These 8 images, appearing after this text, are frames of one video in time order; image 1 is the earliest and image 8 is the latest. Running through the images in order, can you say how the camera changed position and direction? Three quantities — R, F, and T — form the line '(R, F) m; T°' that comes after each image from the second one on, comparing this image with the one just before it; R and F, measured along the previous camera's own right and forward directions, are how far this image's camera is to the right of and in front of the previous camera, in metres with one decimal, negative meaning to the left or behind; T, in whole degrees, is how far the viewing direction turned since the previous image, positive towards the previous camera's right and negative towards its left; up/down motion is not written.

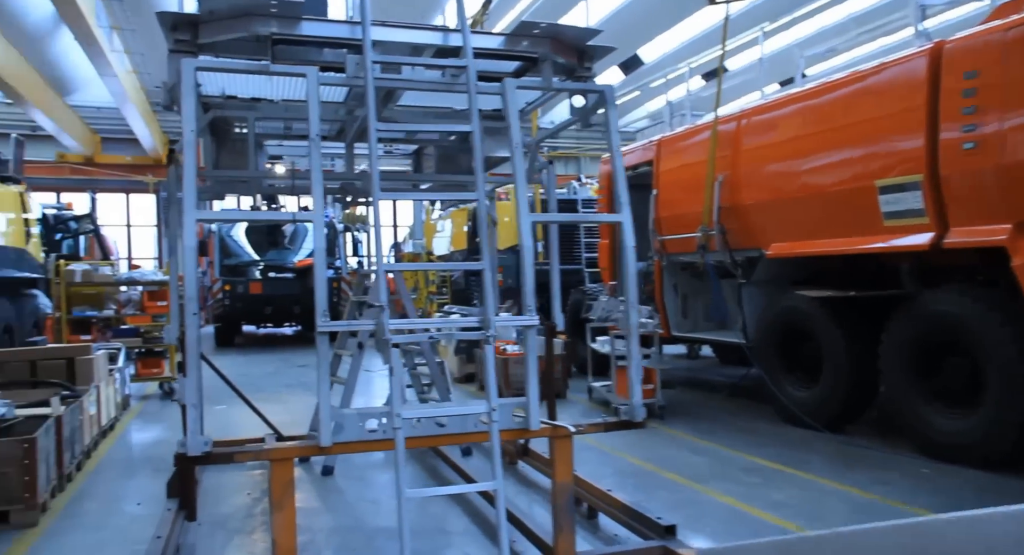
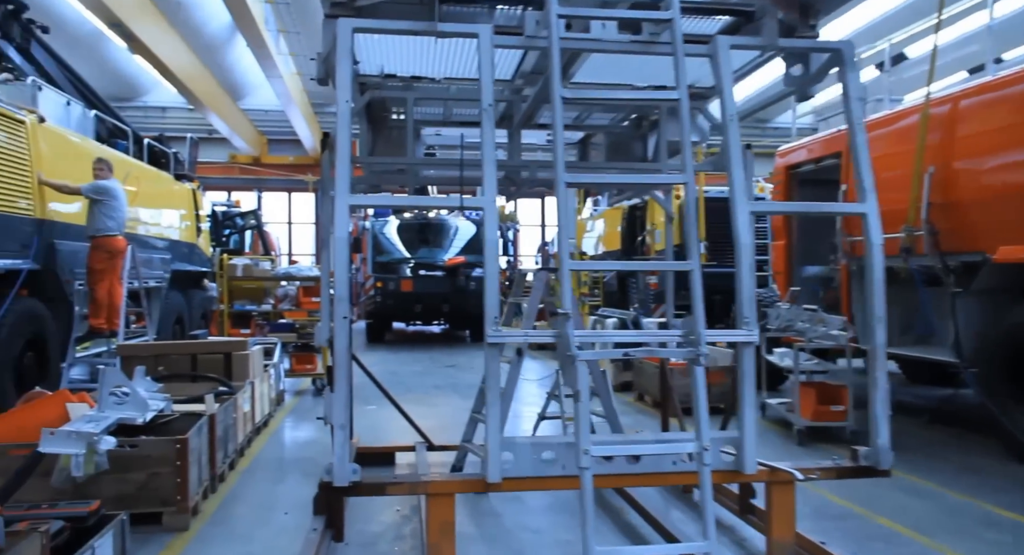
(-0.2, +0.5) m; -11°
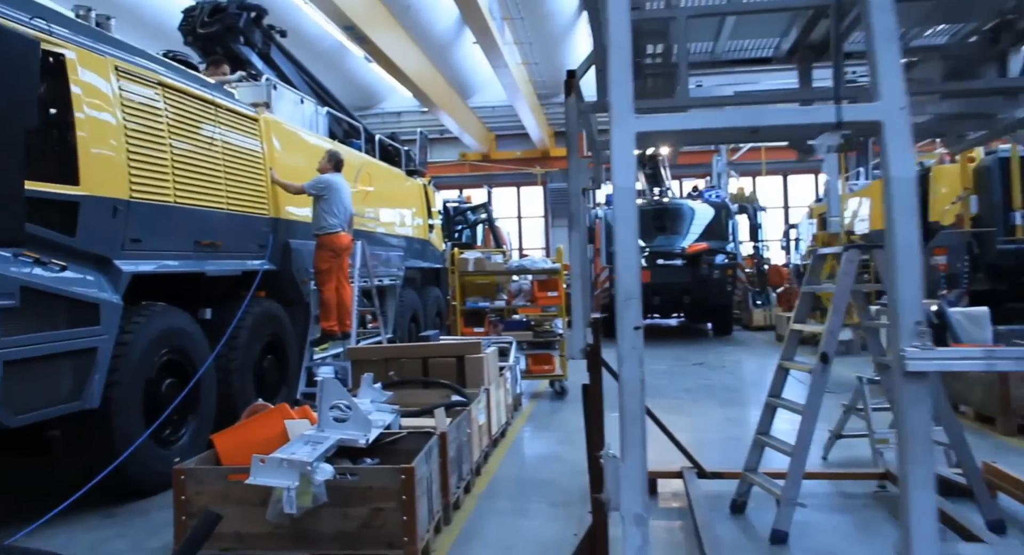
(-0.3, +0.9) m; -18°
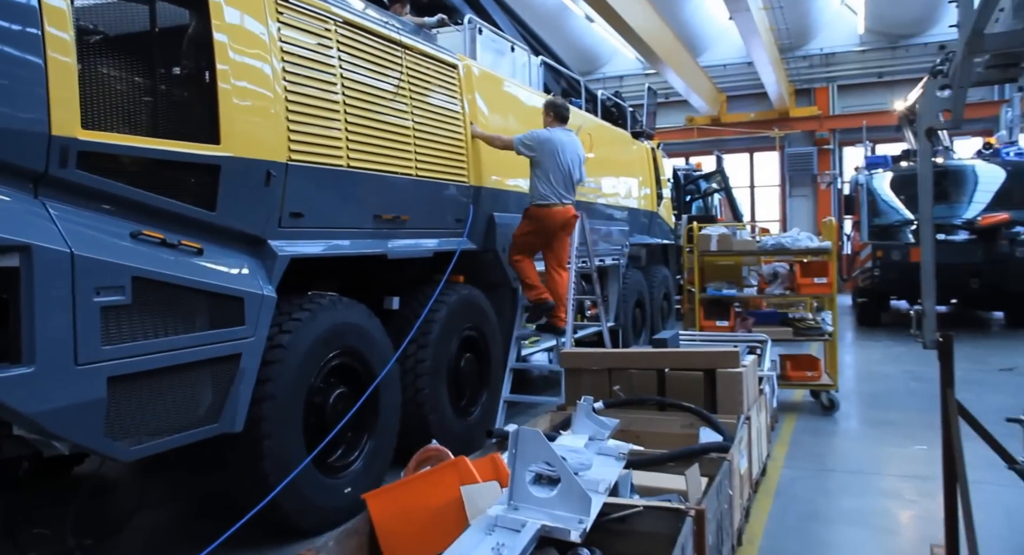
(-0.2, +1.2) m; -17°
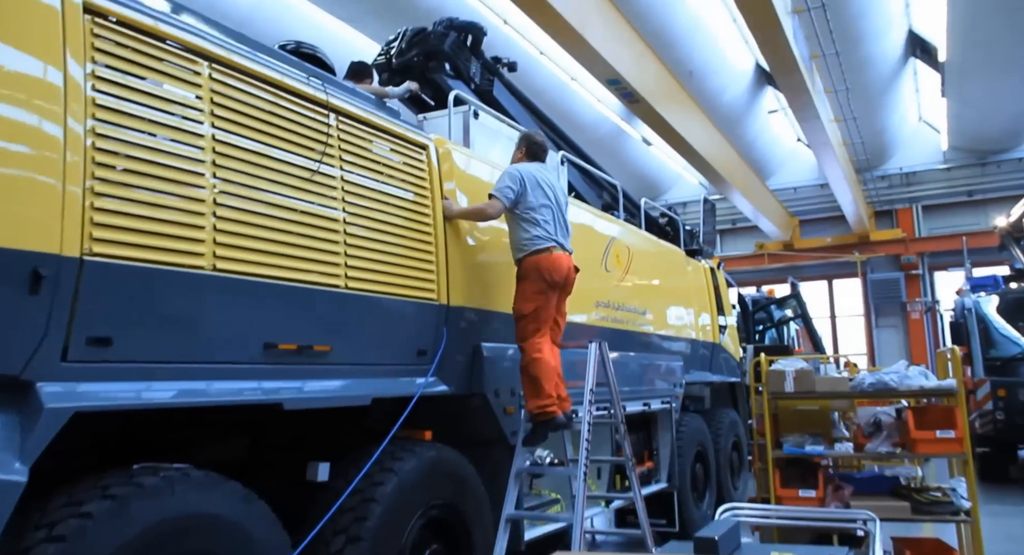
(+0.4, +1.2) m; -6°
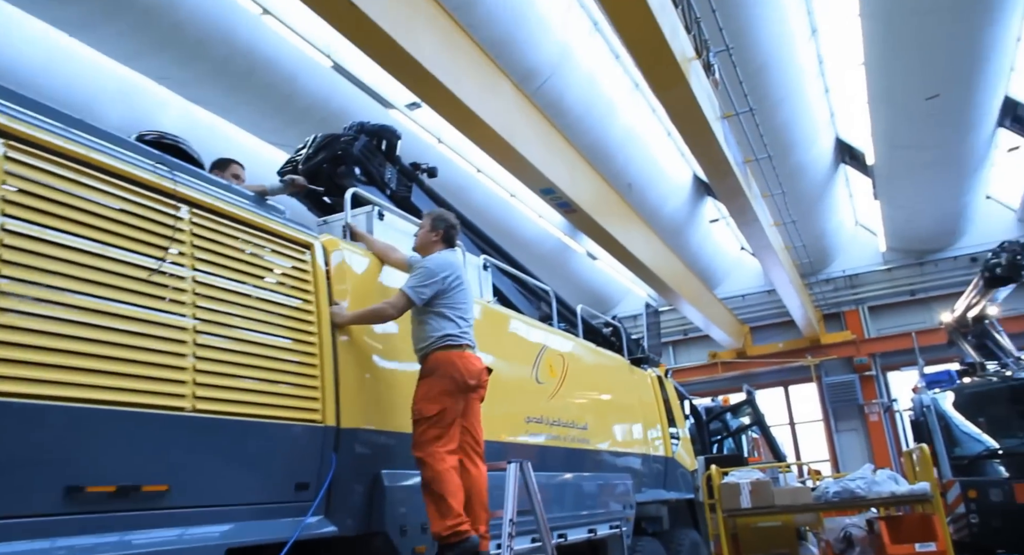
(+0.2, +0.4) m; +3°
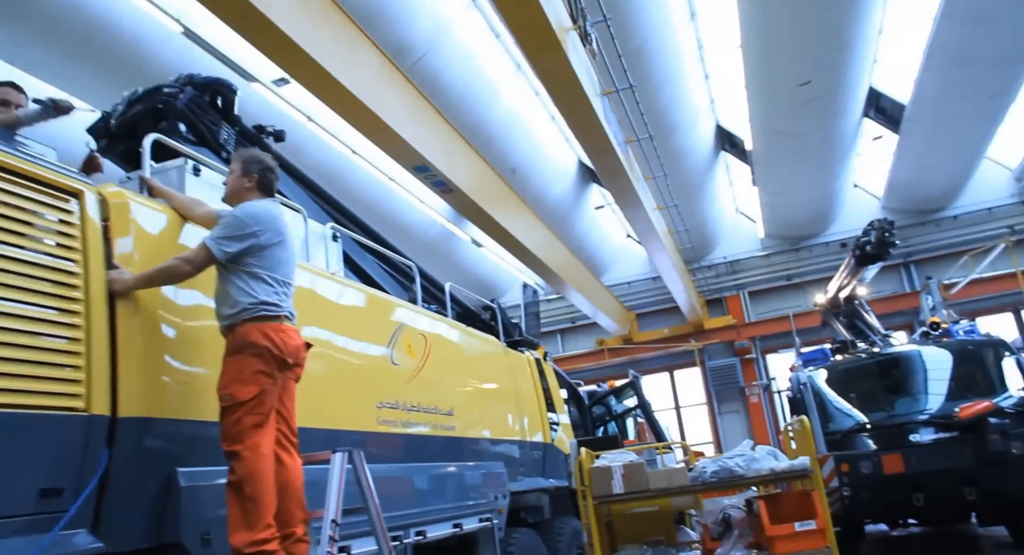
(+0.2, +0.4) m; +8°
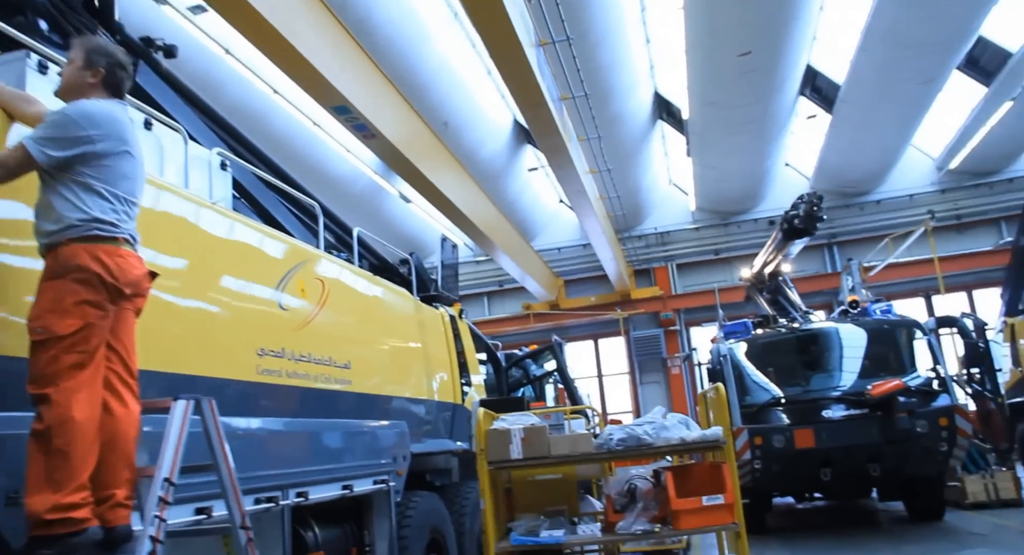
(+0.1, +0.3) m; +5°
